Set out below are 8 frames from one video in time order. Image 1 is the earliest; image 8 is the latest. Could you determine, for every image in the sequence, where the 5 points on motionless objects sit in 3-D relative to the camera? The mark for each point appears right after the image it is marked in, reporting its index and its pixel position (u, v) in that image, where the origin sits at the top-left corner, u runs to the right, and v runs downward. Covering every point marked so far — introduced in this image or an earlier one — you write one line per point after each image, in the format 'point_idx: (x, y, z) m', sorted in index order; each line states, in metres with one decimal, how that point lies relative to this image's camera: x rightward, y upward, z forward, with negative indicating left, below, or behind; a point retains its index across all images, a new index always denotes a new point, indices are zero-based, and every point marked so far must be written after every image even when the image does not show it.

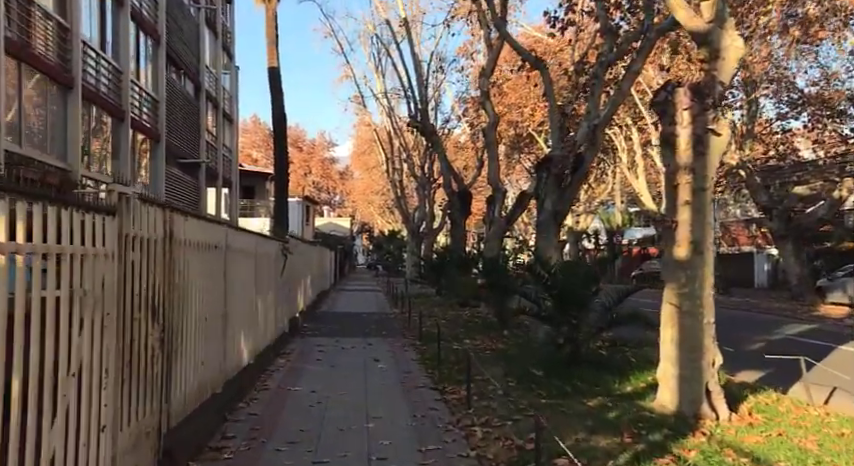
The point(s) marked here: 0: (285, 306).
0: (-2.9, -1.5, +14.4) m
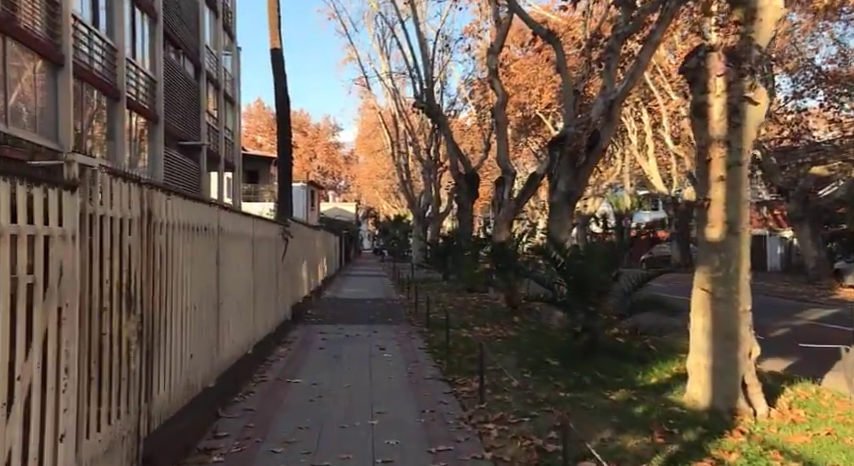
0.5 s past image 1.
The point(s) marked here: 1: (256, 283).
0: (-2.8, -1.2, +13.8) m
1: (-2.6, -0.7, +10.3) m
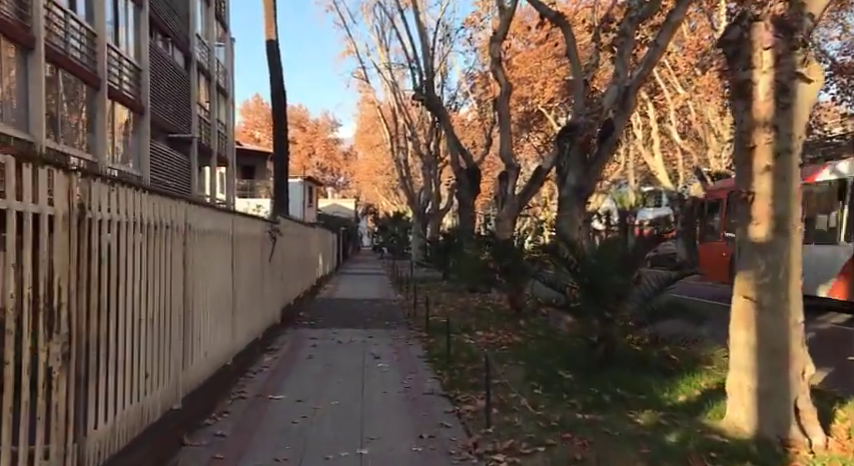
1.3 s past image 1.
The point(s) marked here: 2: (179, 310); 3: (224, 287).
0: (-2.8, -1.1, +12.9) m
1: (-2.6, -0.7, +9.3) m
2: (-2.3, -0.7, +6.4) m
3: (-2.5, -0.7, +8.6) m
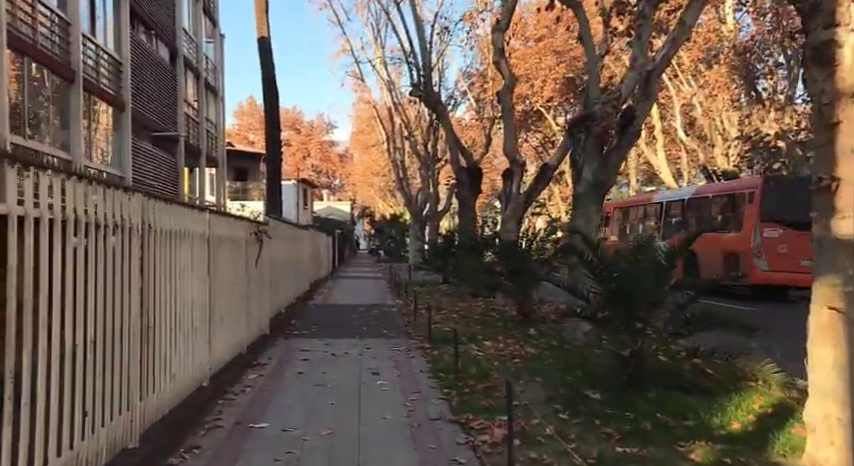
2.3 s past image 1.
0: (-2.8, -1.1, +11.7) m
1: (-2.5, -0.7, +8.2) m
2: (-2.2, -0.7, +5.3) m
3: (-2.4, -0.7, +7.5) m
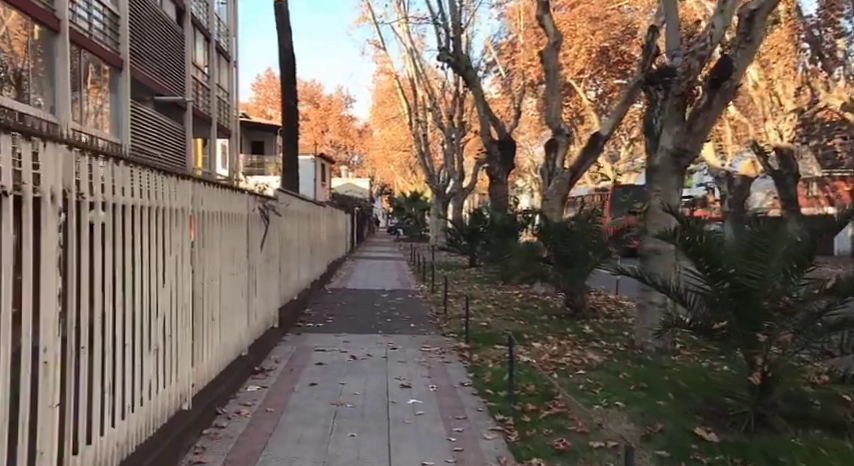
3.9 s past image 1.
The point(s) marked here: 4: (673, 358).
0: (-2.2, -0.8, +9.9) m
1: (-2.1, -0.5, +6.4) m
2: (-1.9, -0.6, +3.4) m
3: (-2.0, -0.5, +5.6) m
4: (+3.1, -1.6, +8.6) m
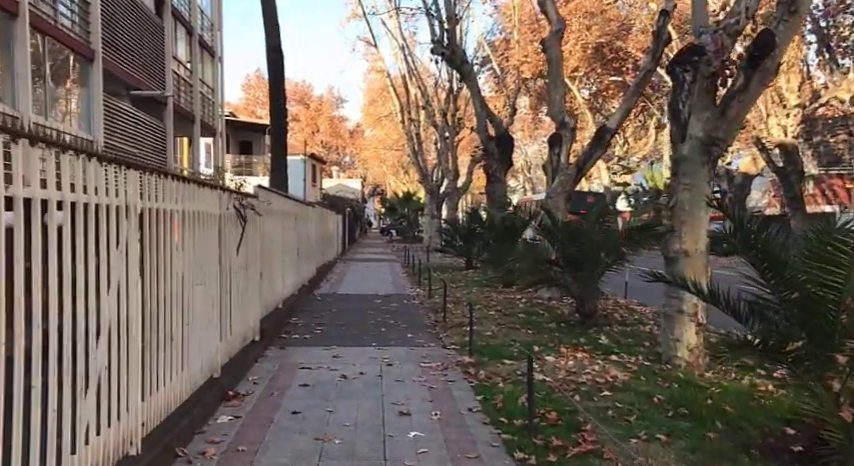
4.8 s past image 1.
0: (-2.2, -0.8, +8.8) m
1: (-2.0, -0.5, +5.3) m
2: (-1.8, -0.6, +2.4) m
3: (-2.0, -0.5, +4.5) m
4: (+3.1, -1.6, +7.6) m
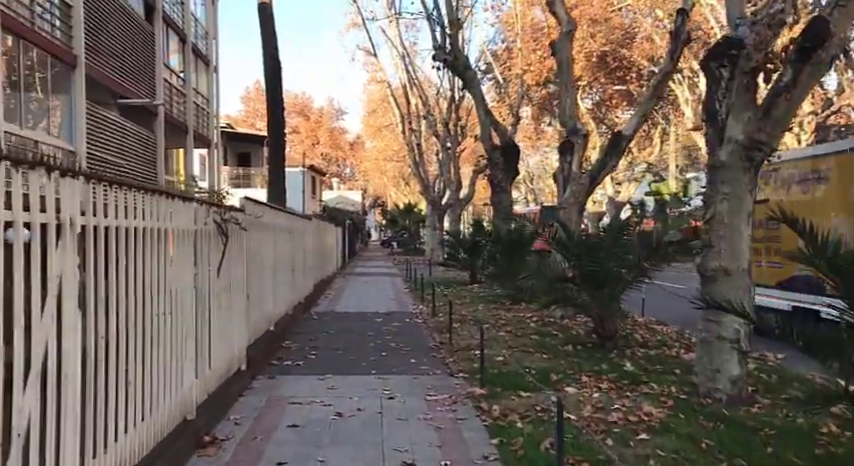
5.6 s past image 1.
0: (-2.2, -1.0, +7.9) m
1: (-2.0, -0.7, +4.3) m
2: (-1.8, -0.7, +1.4) m
3: (-1.9, -0.6, +3.6) m
4: (+3.1, -1.7, +6.6) m
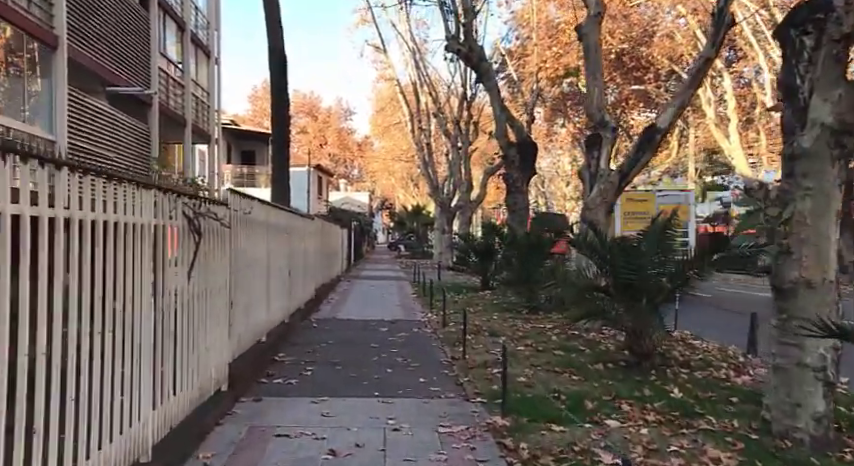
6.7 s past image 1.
0: (-2.1, -1.0, +6.6) m
1: (-1.9, -0.6, +3.1) m
2: (-1.7, -0.6, +0.2) m
3: (-1.8, -0.6, +2.4) m
4: (+3.2, -1.7, +5.3) m
